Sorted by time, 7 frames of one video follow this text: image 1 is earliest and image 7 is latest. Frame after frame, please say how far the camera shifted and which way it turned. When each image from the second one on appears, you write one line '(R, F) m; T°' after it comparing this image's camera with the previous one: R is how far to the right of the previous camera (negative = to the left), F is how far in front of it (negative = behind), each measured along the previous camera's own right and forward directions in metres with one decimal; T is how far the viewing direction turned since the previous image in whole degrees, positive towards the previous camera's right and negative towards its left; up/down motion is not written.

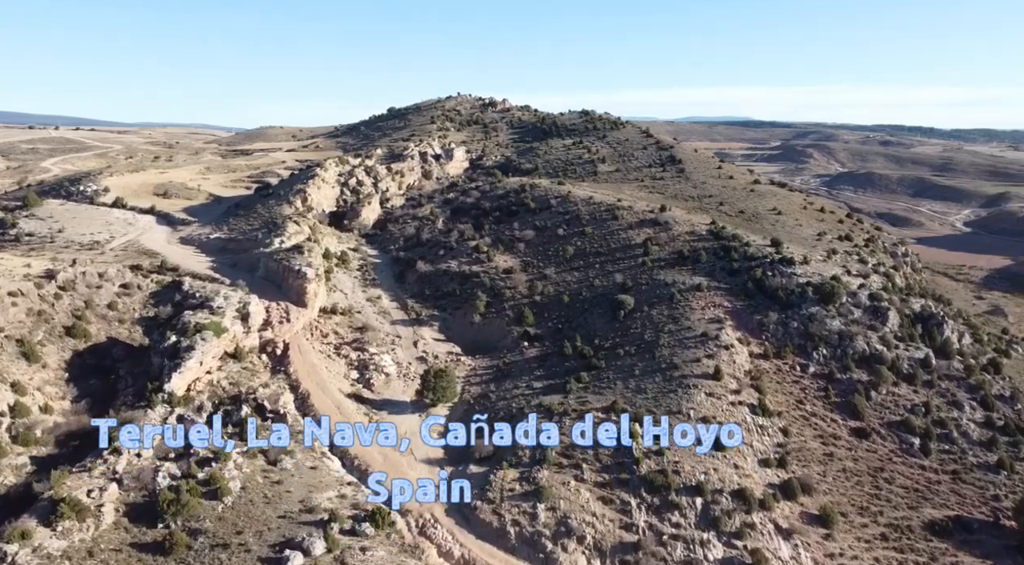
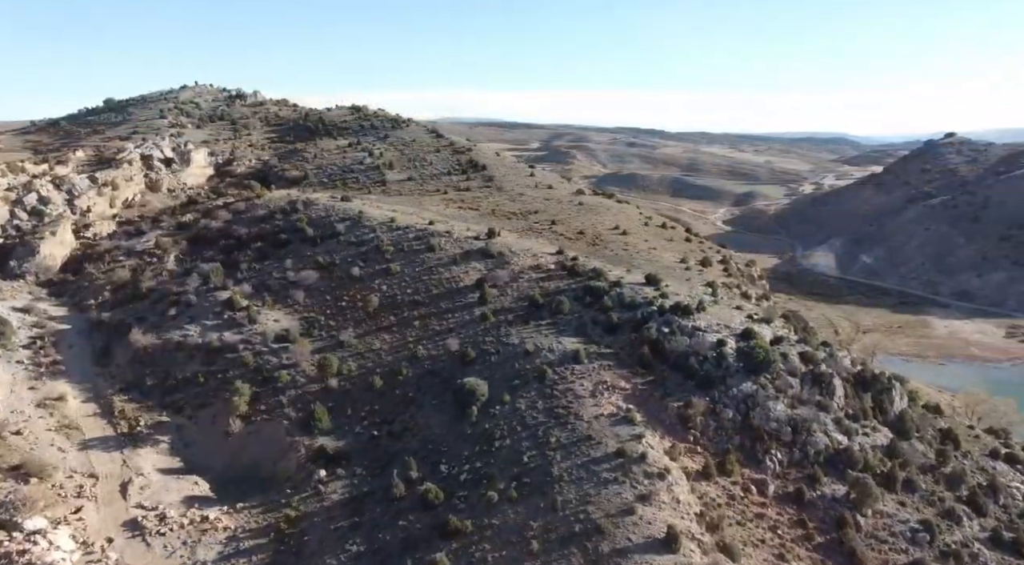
(-0.5, +16.8) m; +18°
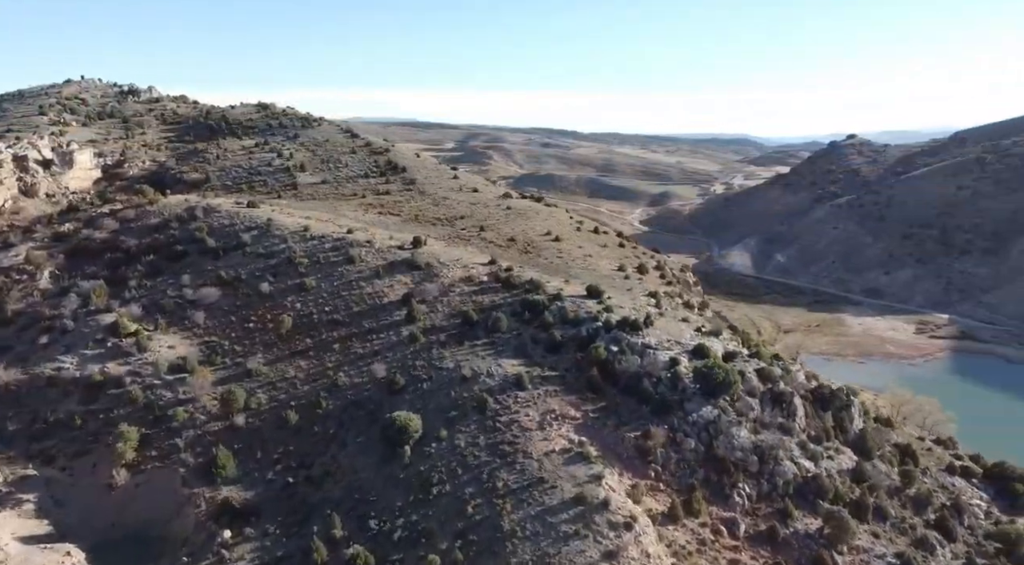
(-0.6, +3.5) m; +6°
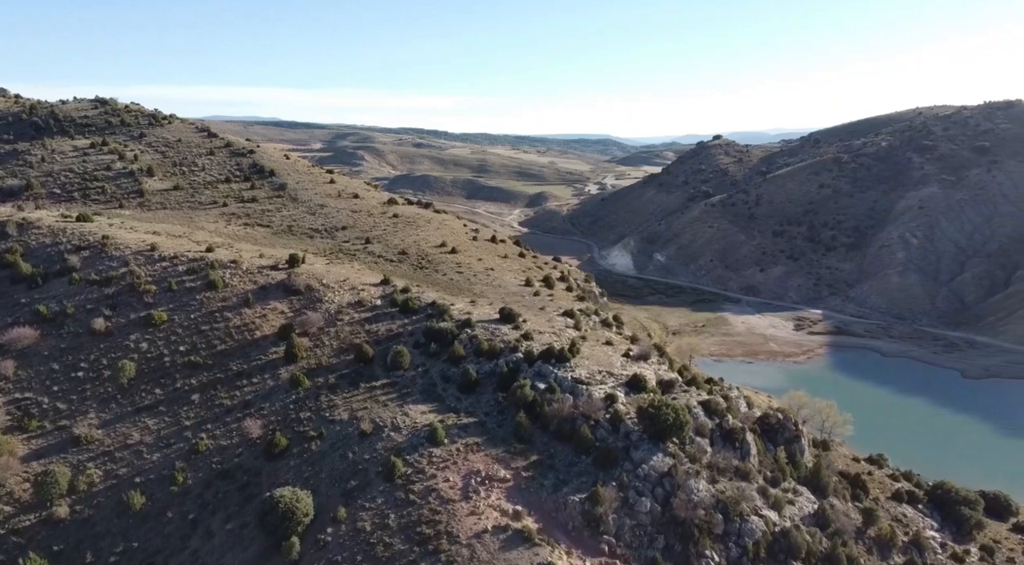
(-1.0, +5.2) m; +10°
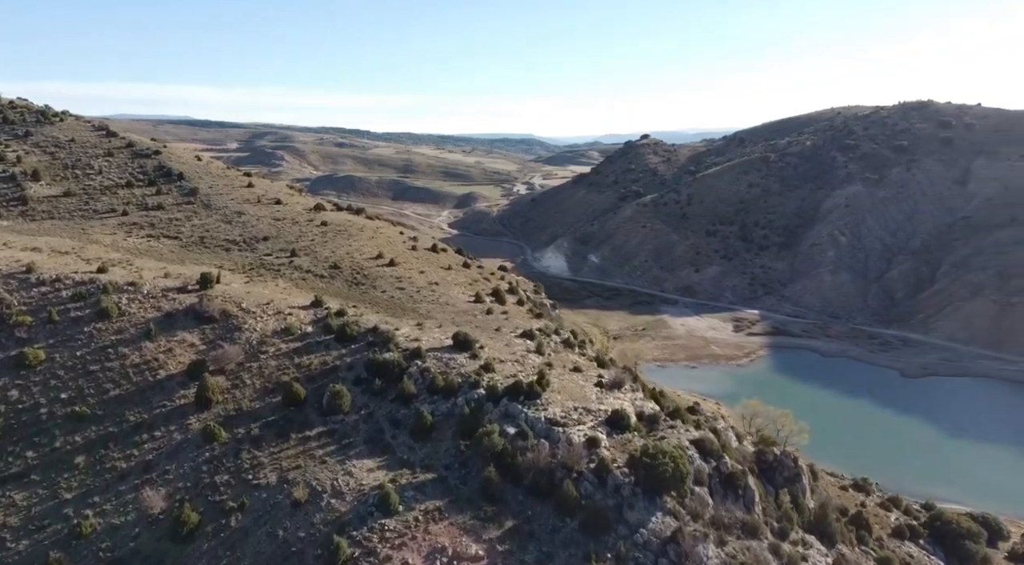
(-1.0, +4.2) m; +6°
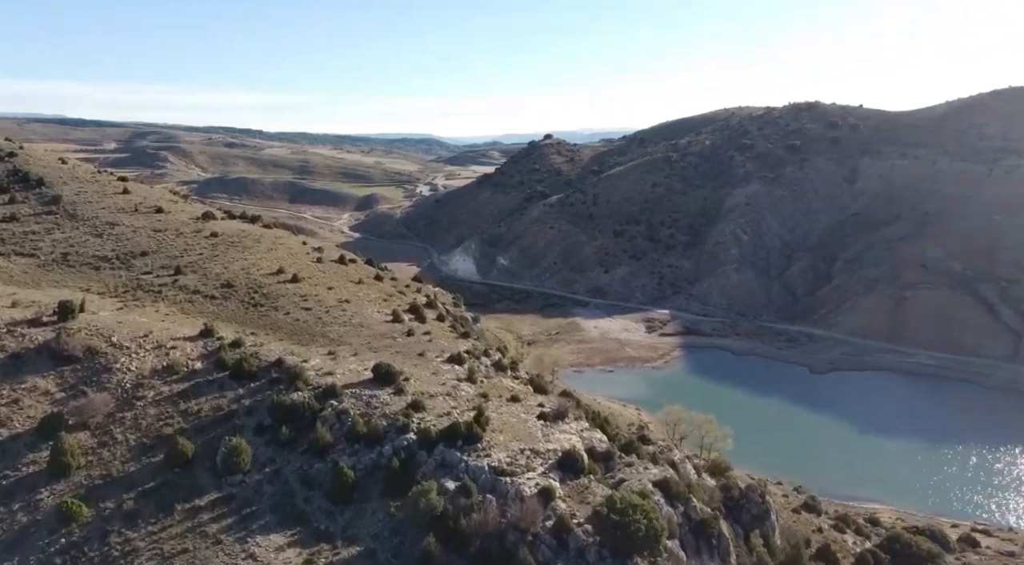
(-0.8, +3.5) m; +7°
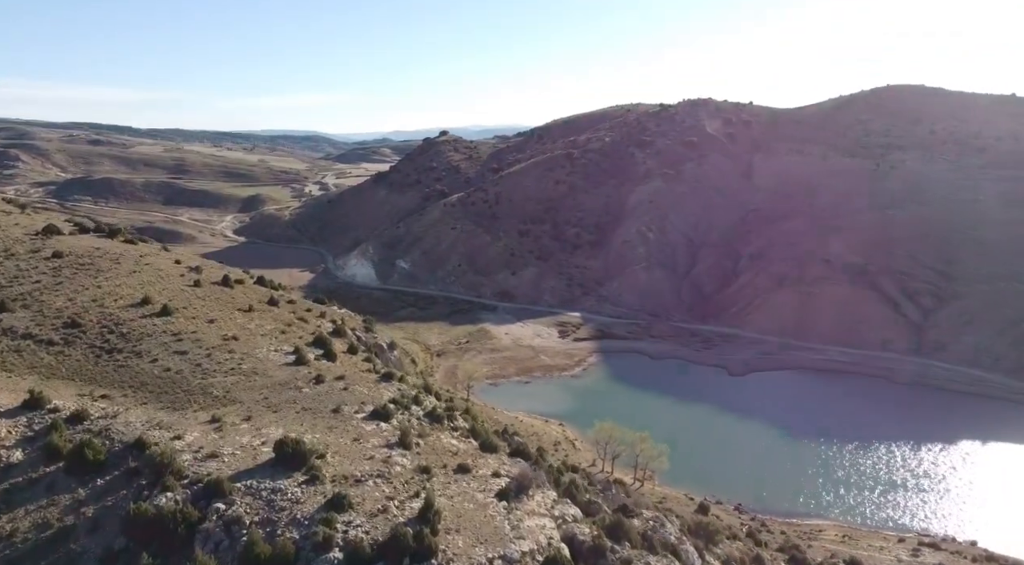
(-1.3, +5.7) m; +8°
